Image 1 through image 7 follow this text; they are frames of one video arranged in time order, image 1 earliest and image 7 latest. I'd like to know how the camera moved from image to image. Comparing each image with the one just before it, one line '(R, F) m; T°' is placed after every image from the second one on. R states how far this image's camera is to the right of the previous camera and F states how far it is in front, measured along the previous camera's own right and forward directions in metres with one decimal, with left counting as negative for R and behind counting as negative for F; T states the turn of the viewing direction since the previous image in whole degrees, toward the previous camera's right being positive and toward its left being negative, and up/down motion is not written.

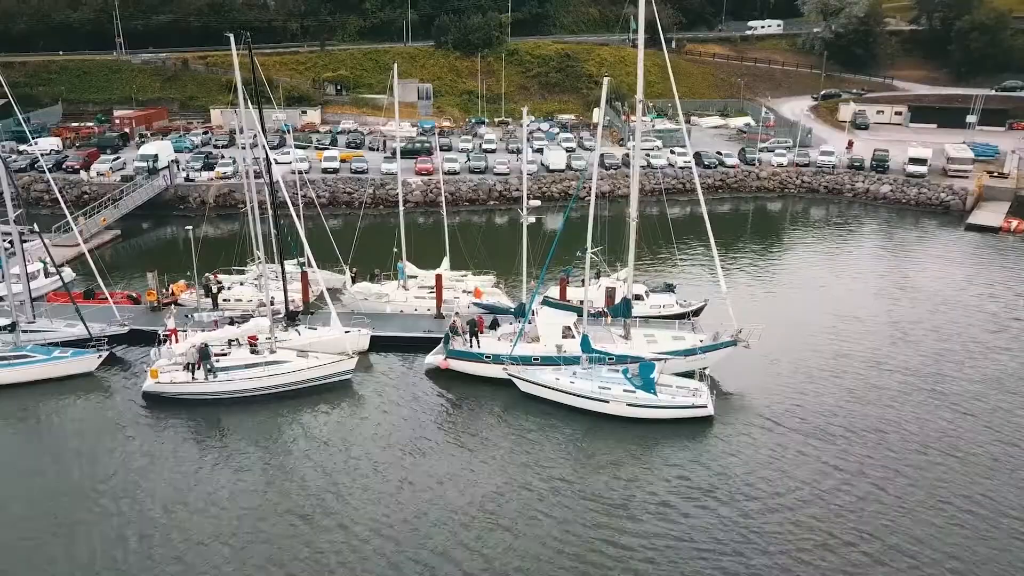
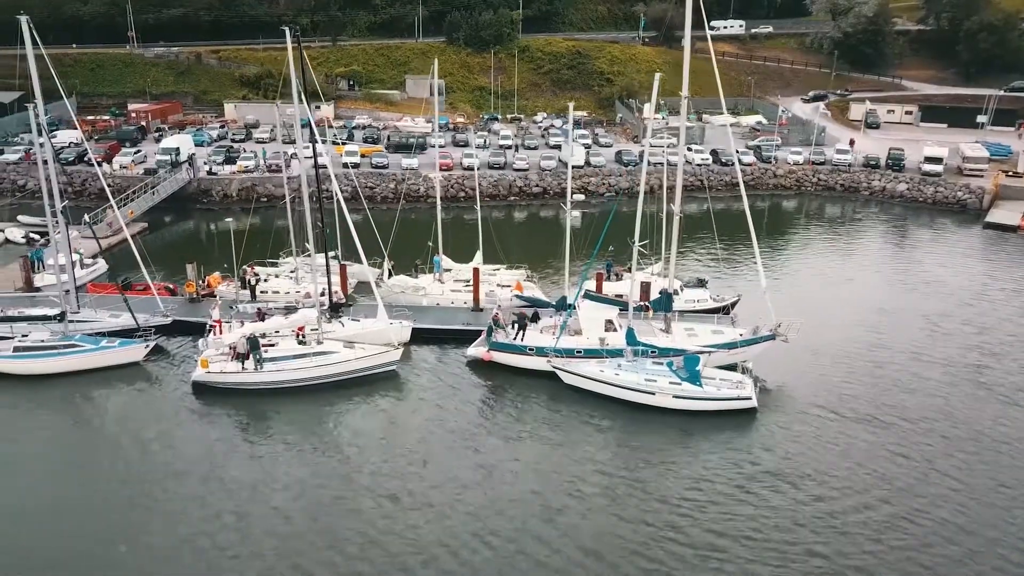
(-1.4, -0.3) m; 0°
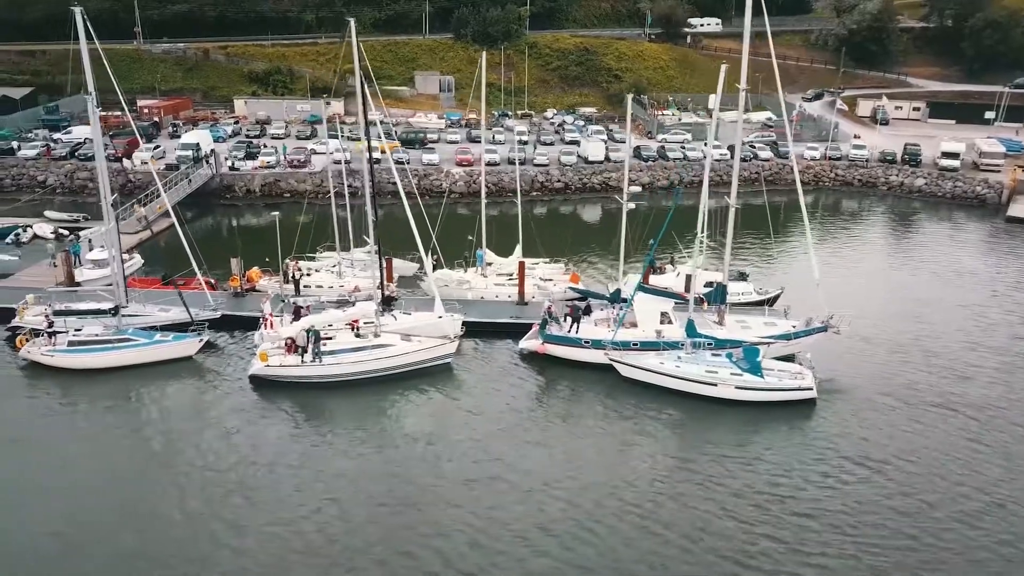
(-1.9, 0.0) m; +1°
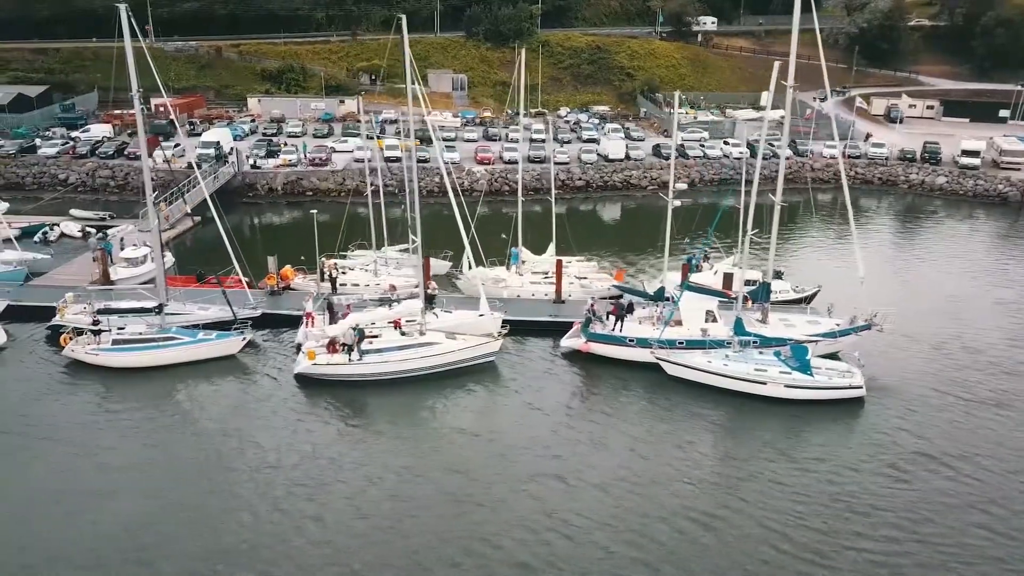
(-1.3, +0.1) m; 0°
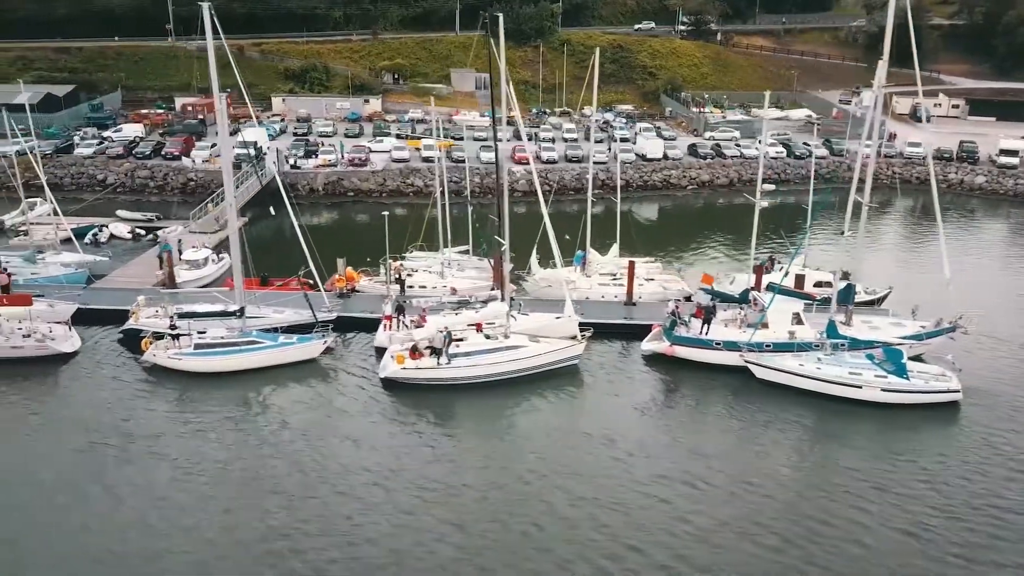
(-2.5, +0.3) m; 0°
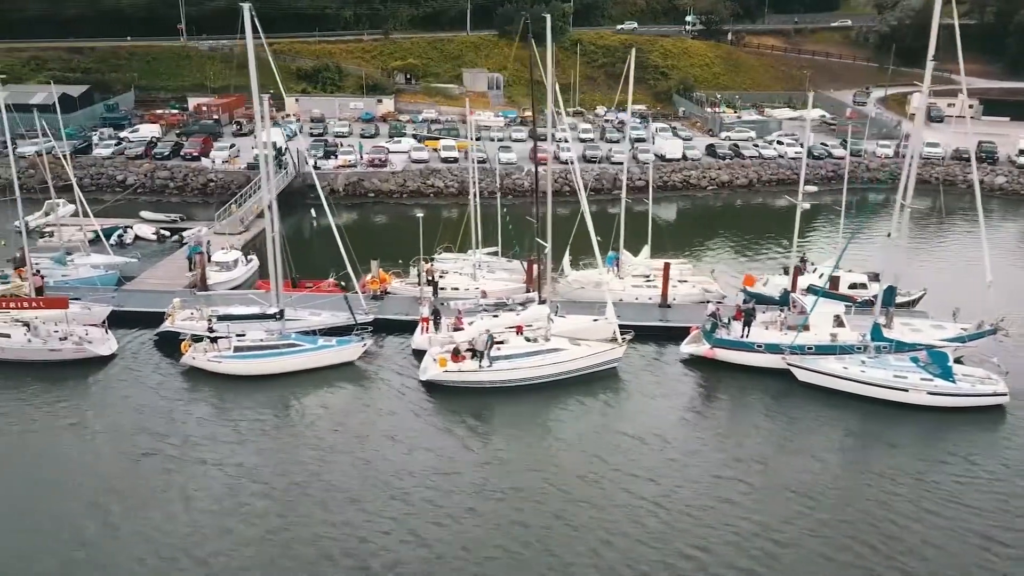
(-1.1, +0.1) m; 0°
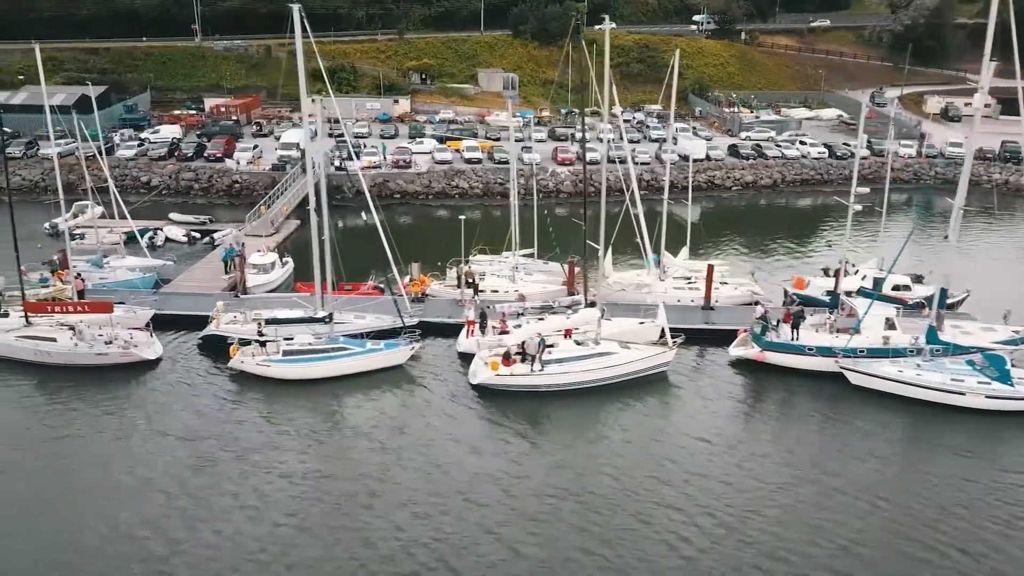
(-1.3, +0.2) m; 0°
